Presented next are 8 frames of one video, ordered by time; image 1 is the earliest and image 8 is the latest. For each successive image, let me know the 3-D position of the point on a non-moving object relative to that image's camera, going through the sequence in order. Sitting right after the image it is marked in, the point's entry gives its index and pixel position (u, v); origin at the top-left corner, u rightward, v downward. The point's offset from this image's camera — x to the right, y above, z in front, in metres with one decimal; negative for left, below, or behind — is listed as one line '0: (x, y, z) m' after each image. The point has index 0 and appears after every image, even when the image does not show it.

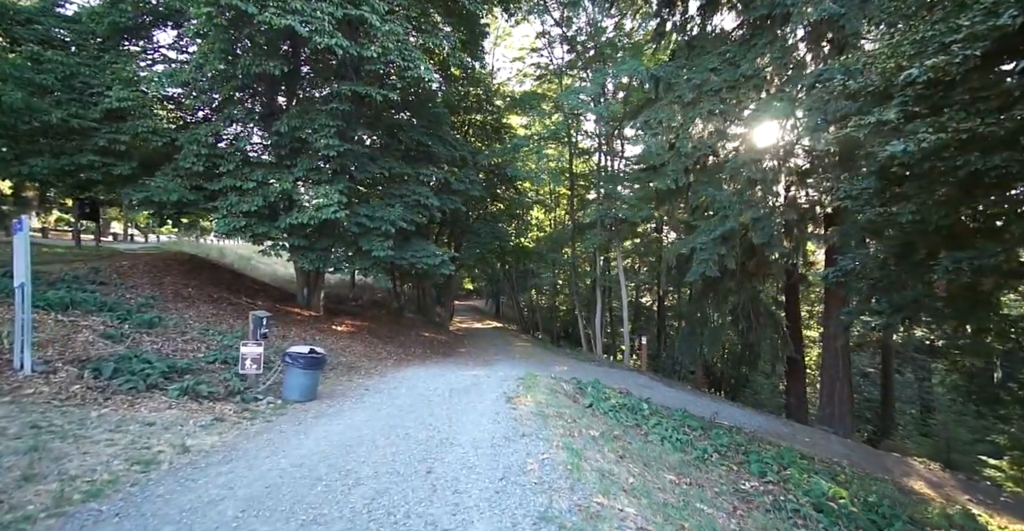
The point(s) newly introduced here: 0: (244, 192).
0: (-5.2, +1.4, +9.4) m
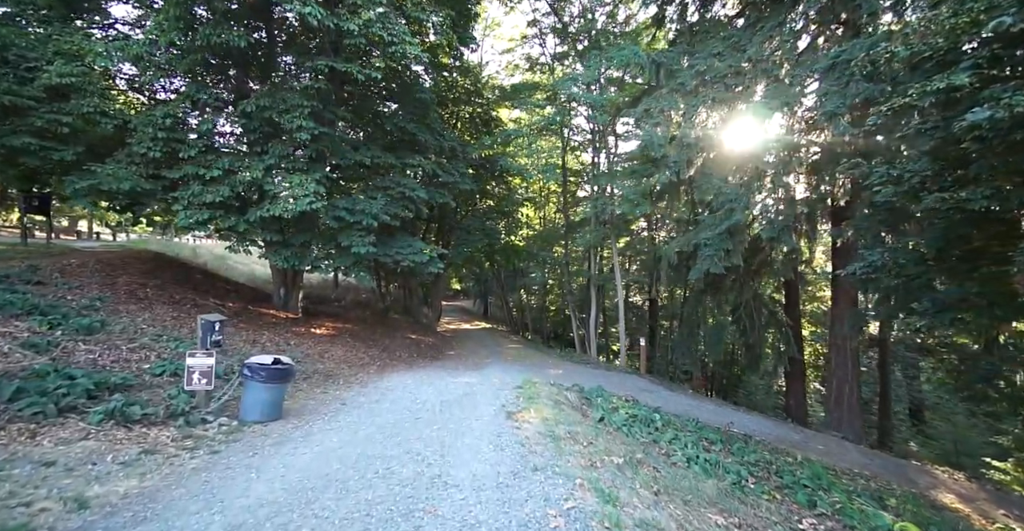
0: (-5.3, +1.5, +8.5) m
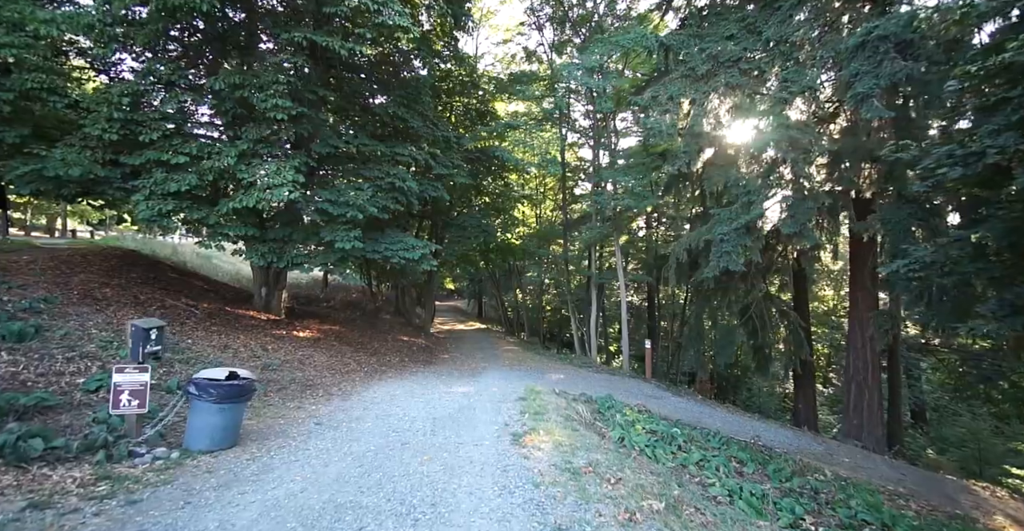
0: (-5.3, +1.5, +7.6) m
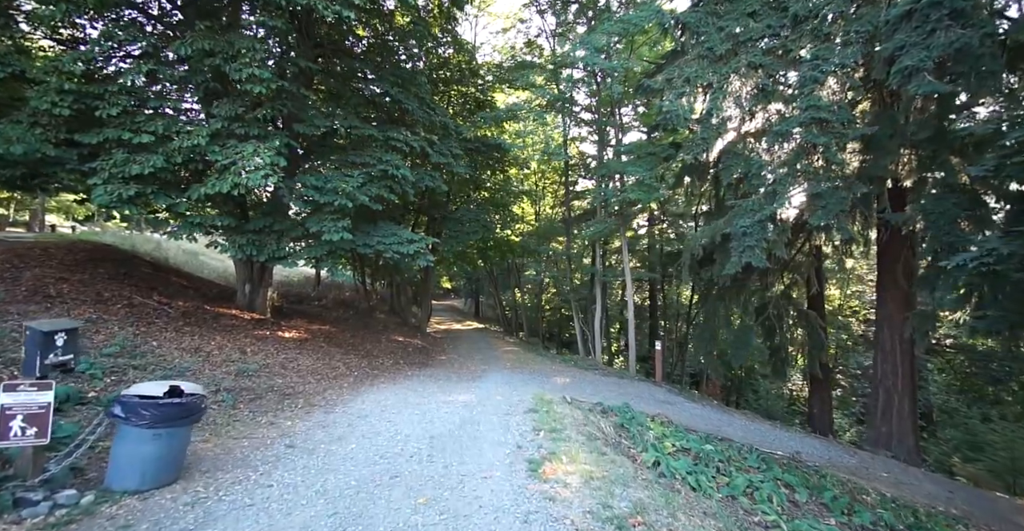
0: (-5.2, +1.6, +6.8) m
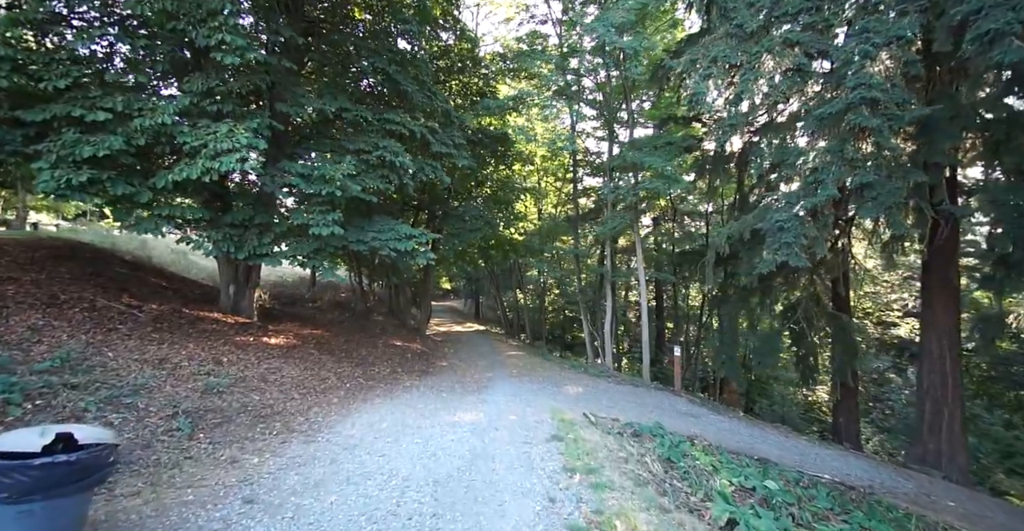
0: (-5.0, +1.6, +5.8) m
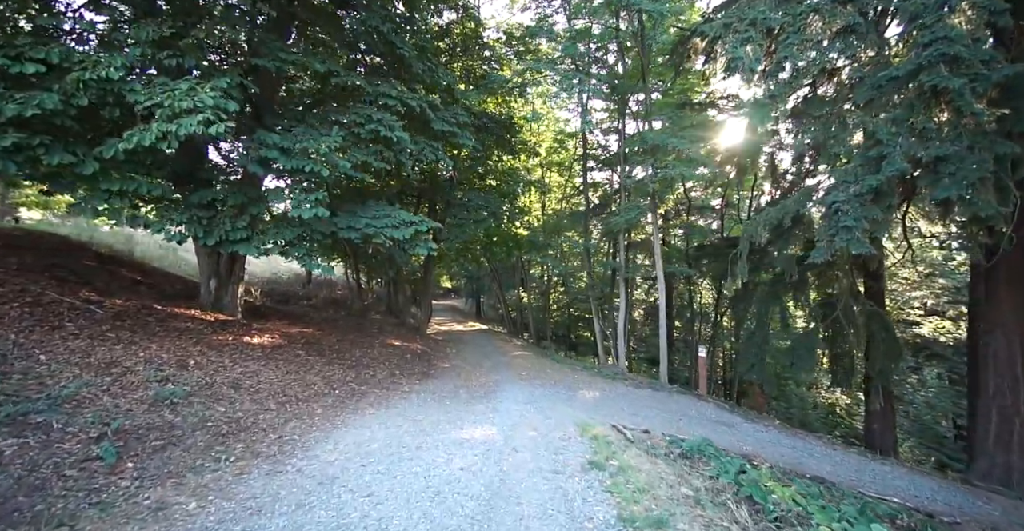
0: (-4.8, +1.8, +4.8) m
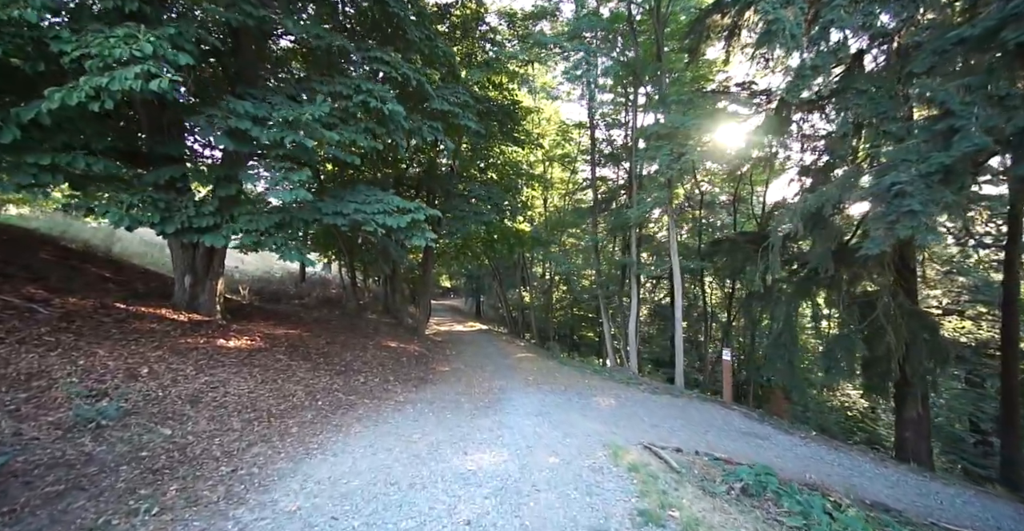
0: (-4.7, +1.9, +3.9) m
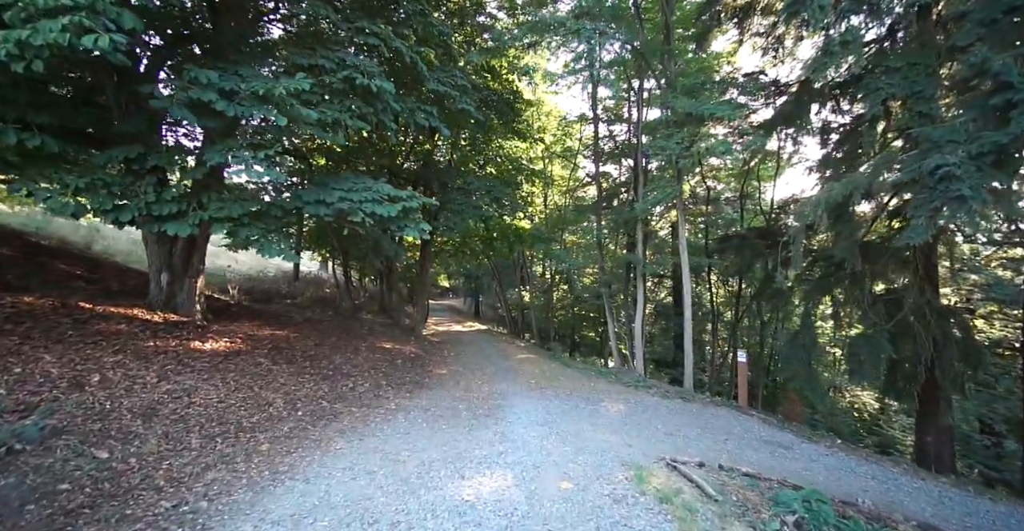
0: (-4.7, +1.9, +3.3) m
